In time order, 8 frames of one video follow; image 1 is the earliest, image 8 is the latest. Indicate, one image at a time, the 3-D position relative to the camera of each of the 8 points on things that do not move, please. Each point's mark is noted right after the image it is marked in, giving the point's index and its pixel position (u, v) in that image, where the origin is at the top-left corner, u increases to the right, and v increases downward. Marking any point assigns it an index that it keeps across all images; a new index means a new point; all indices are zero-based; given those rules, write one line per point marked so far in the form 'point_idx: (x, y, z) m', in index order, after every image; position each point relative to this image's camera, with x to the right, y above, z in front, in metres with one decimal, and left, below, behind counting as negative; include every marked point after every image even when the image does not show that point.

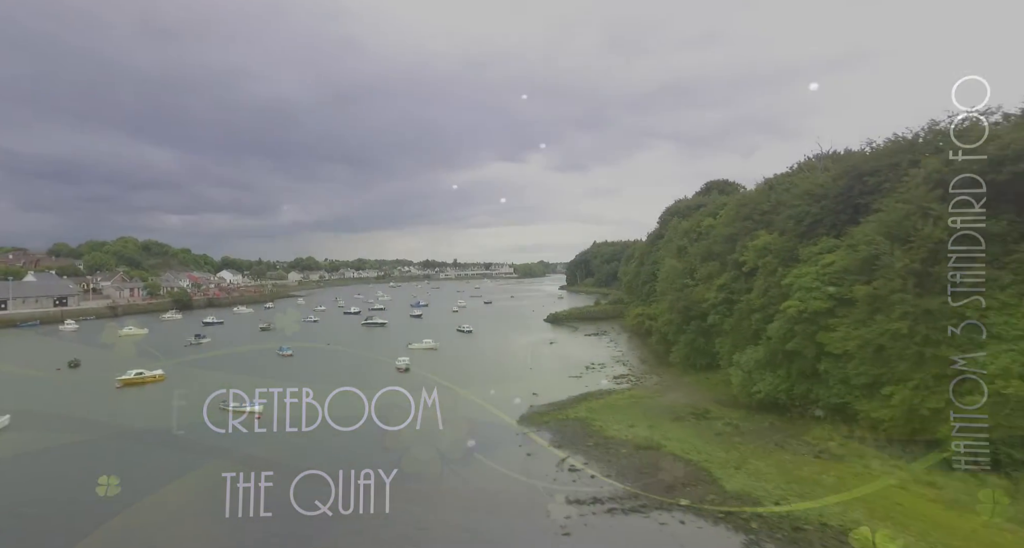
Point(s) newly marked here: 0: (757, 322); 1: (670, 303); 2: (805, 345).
0: (+4.2, -0.8, +9.0) m
1: (+4.3, -0.8, +14.3) m
2: (+4.3, -1.0, +7.8) m
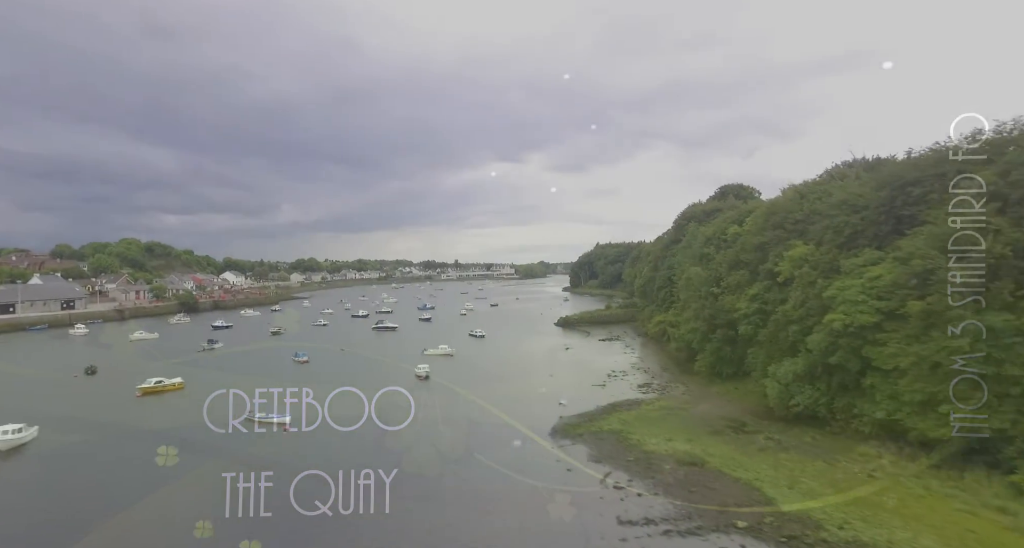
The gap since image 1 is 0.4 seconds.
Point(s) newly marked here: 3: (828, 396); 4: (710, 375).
0: (+4.8, -1.0, +8.9) m
1: (+4.9, -1.0, +14.2) m
2: (+4.9, -1.2, +7.7) m
3: (+4.9, -1.9, +8.3) m
4: (+5.1, -2.6, +13.5) m
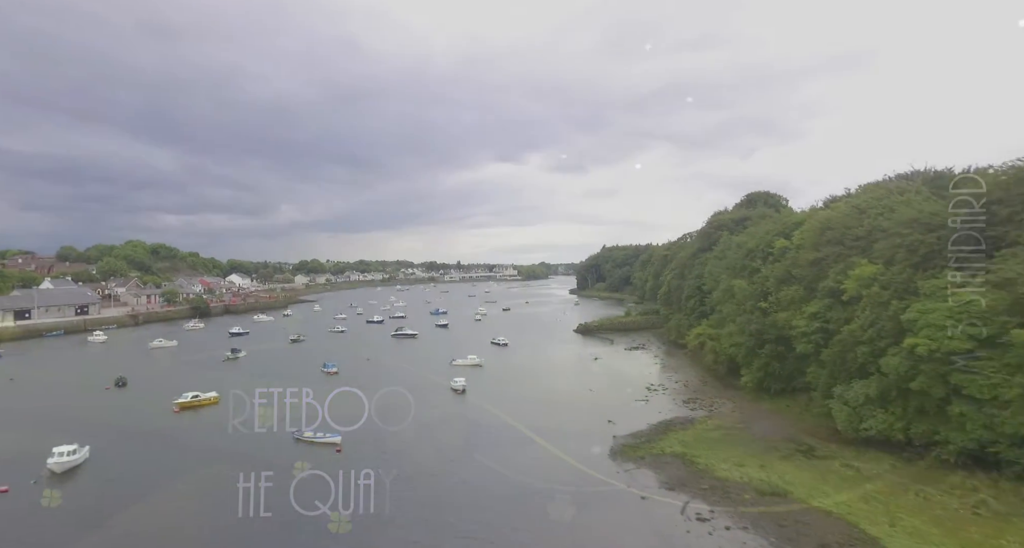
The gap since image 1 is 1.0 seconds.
0: (+5.8, -1.3, +8.7) m
1: (+5.9, -1.3, +13.9) m
2: (+5.9, -1.6, +7.4) m
3: (+5.9, -2.2, +8.1) m
4: (+6.1, -2.9, +13.3) m
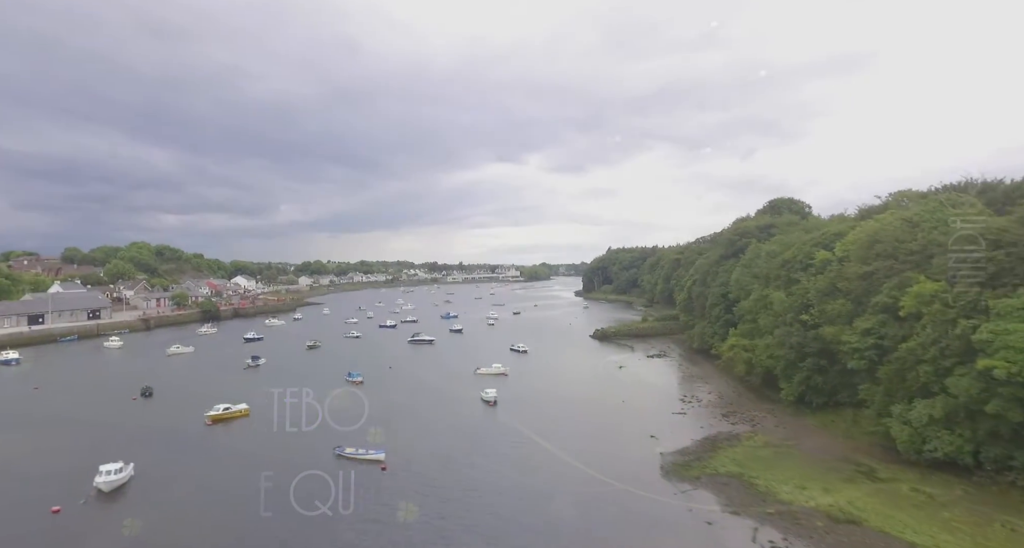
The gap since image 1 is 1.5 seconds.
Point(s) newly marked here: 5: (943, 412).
0: (+6.7, -1.6, +8.5) m
1: (+6.9, -1.6, +13.7) m
2: (+6.8, -1.8, +7.3) m
3: (+6.8, -2.5, +7.9) m
4: (+7.1, -3.2, +13.1) m
5: (+6.7, -2.1, +8.2) m
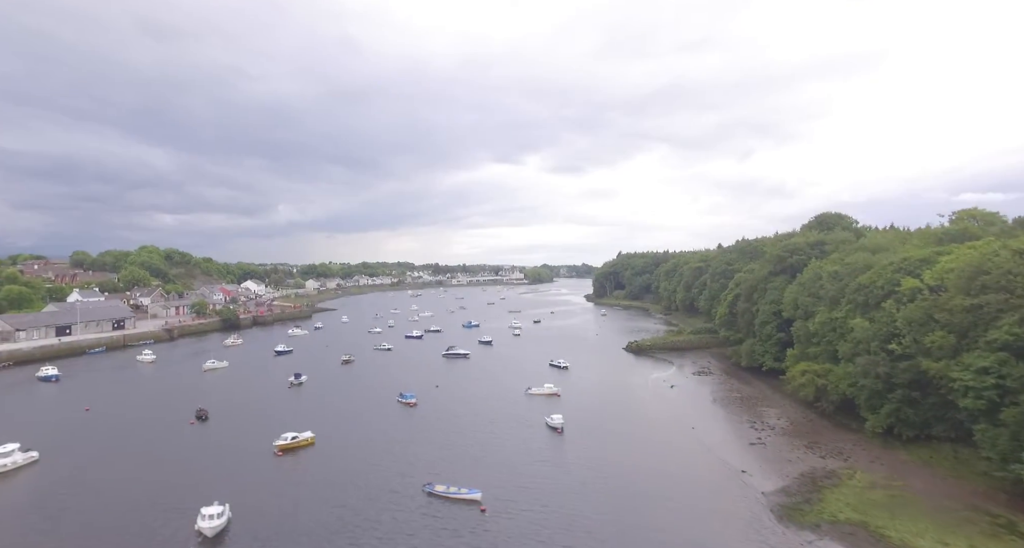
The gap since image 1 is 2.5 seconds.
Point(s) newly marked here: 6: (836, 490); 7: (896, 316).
0: (+8.6, -2.3, +8.2) m
1: (+8.8, -2.3, +13.4) m
2: (+8.7, -2.5, +6.9) m
3: (+8.7, -3.2, +7.5) m
4: (+9.0, -3.9, +12.8) m
5: (+8.6, -2.8, +7.9) m
6: (+6.1, -4.1, +10.0) m
7: (+9.2, -1.1, +12.7) m
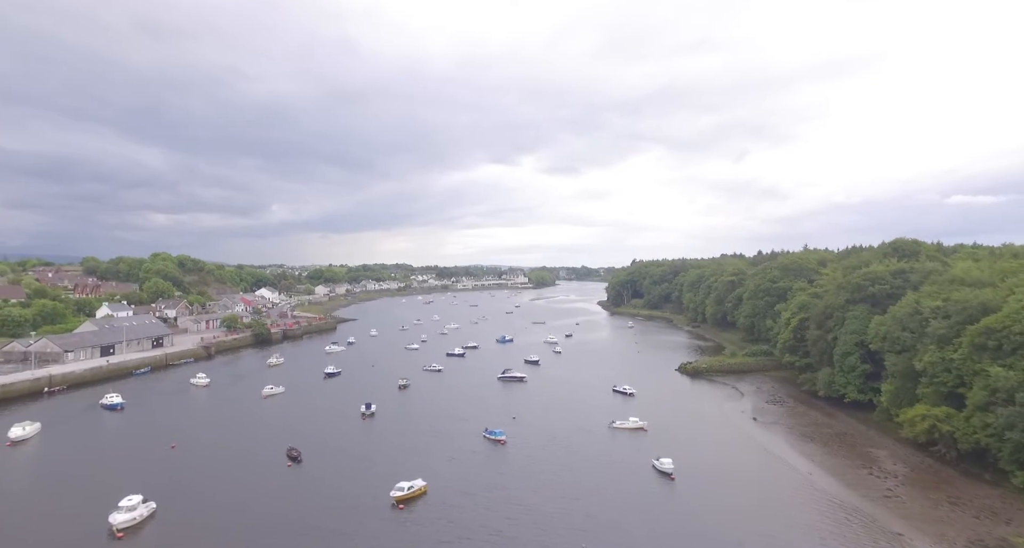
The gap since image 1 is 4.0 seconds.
0: (+11.7, -3.4, +7.8) m
1: (+11.9, -3.4, +13.0) m
2: (+11.7, -3.6, +6.5) m
3: (+11.8, -4.3, +7.1) m
4: (+12.1, -5.0, +12.3) m
5: (+11.6, -3.9, +7.4) m
6: (+9.2, -5.2, +9.5) m
7: (+12.3, -2.2, +12.3) m
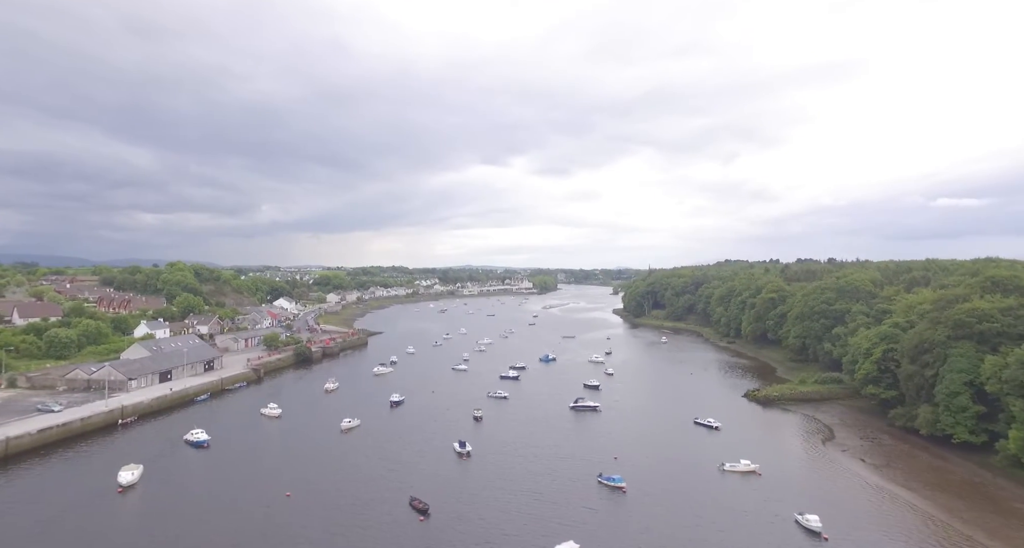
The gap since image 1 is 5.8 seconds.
0: (+15.6, -4.8, +7.3) m
1: (+15.8, -4.9, +12.6) m
2: (+15.7, -5.0, +6.1) m
3: (+15.7, -5.6, +6.7) m
4: (+16.0, -6.5, +11.9) m
5: (+15.6, -5.3, +7.0) m
6: (+13.1, -6.6, +9.1) m
7: (+16.3, -3.6, +11.9) m
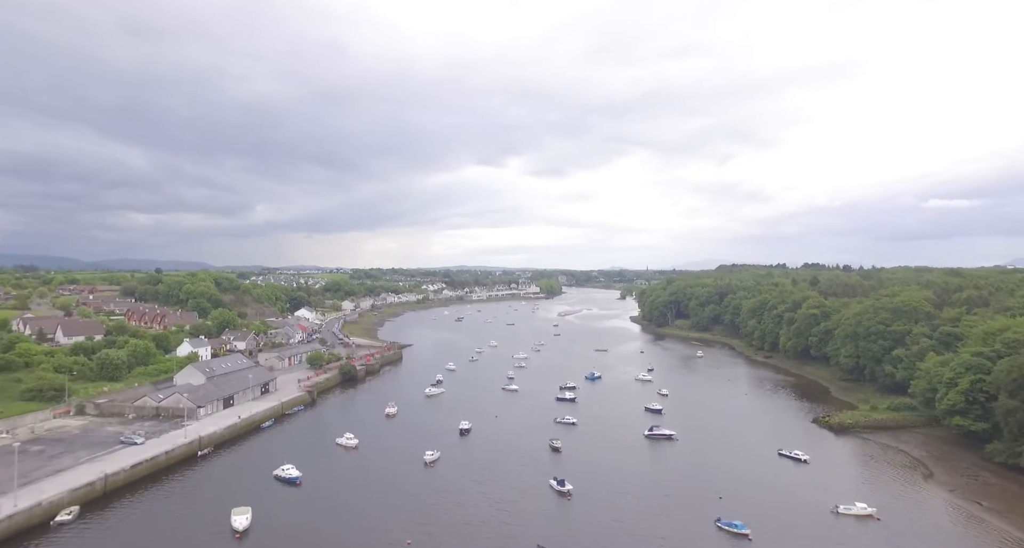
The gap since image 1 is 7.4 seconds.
0: (+19.6, -6.1, +7.0) m
1: (+19.9, -6.3, +12.2) m
2: (+19.6, -6.3, +5.7) m
3: (+19.7, -7.0, +6.3) m
4: (+20.1, -7.9, +11.6) m
5: (+19.5, -6.6, +6.7) m
6: (+17.1, -8.0, +8.8) m
7: (+20.3, -5.0, +11.6) m
